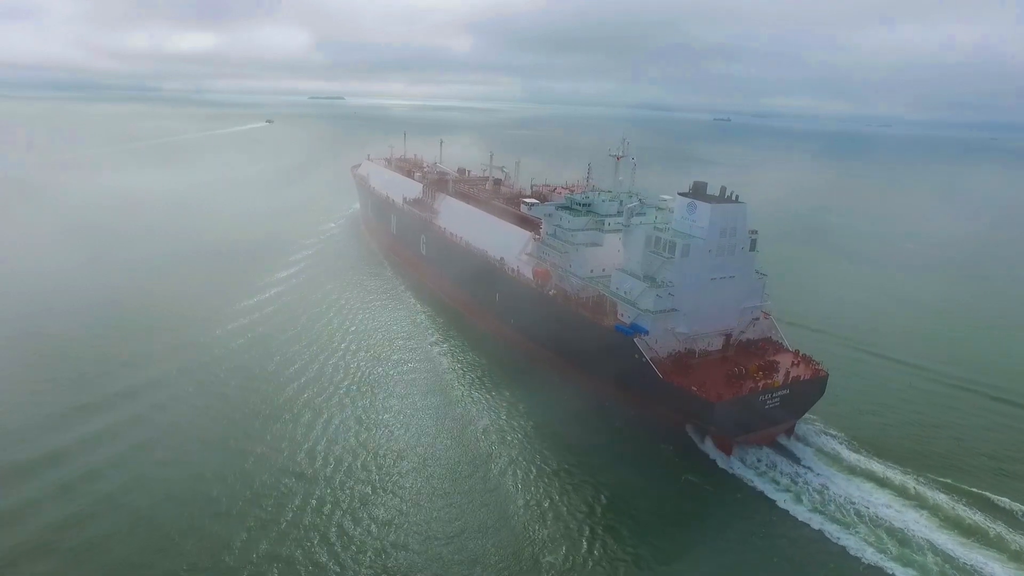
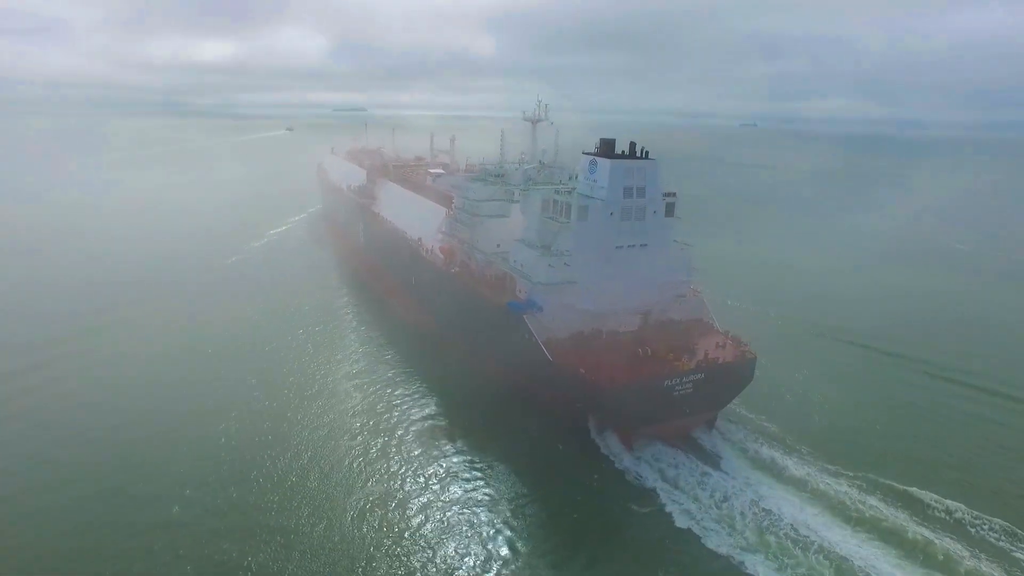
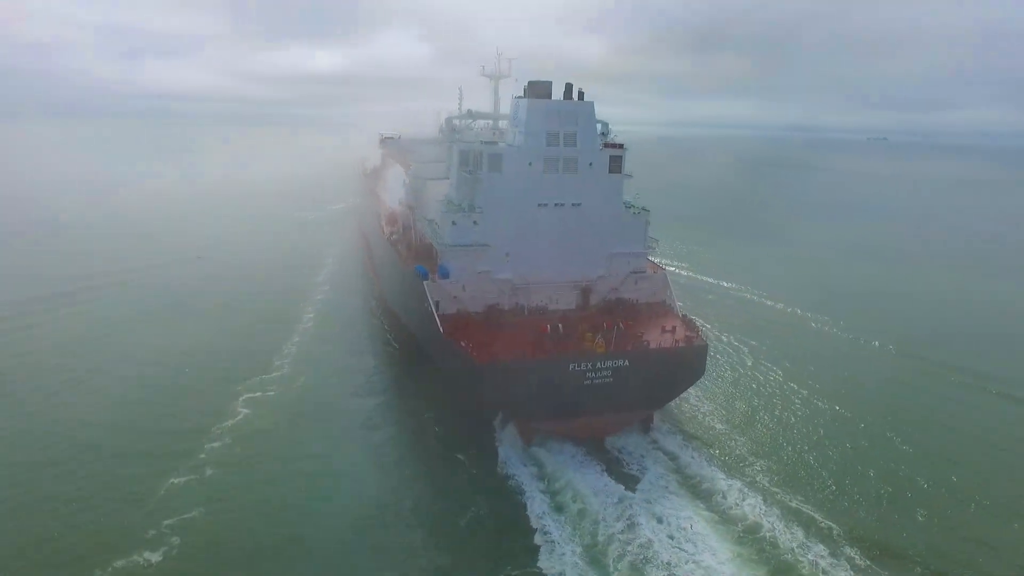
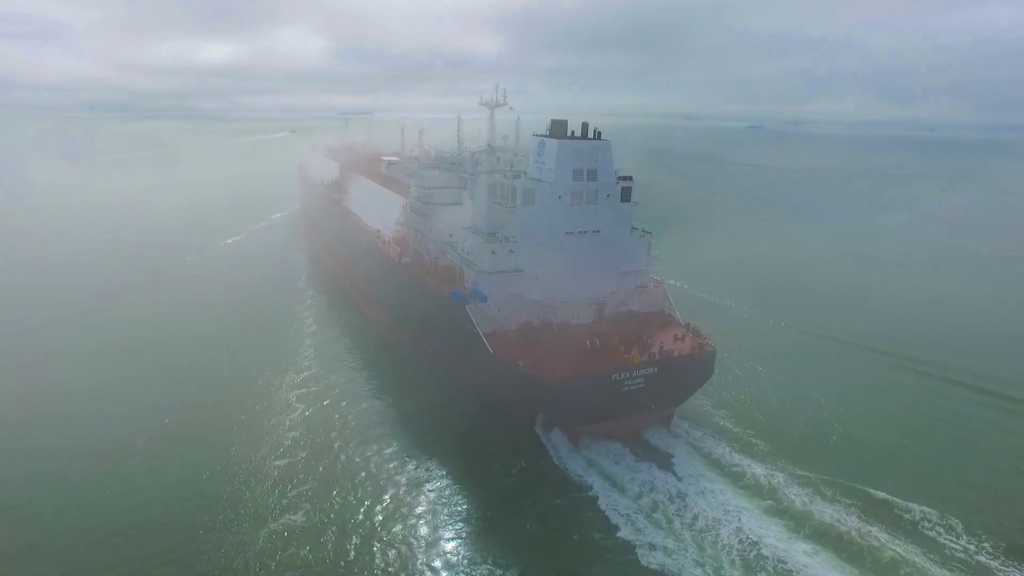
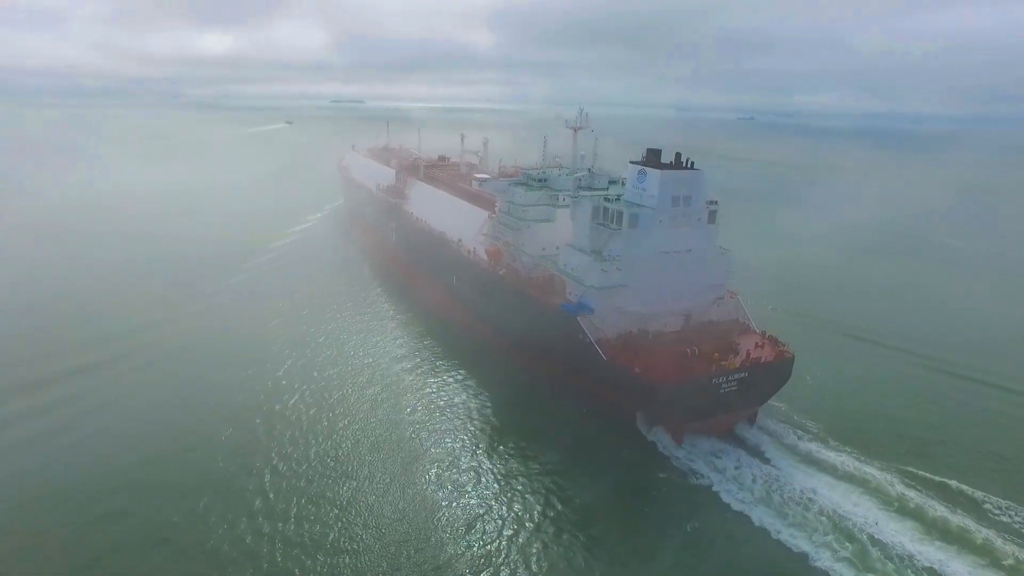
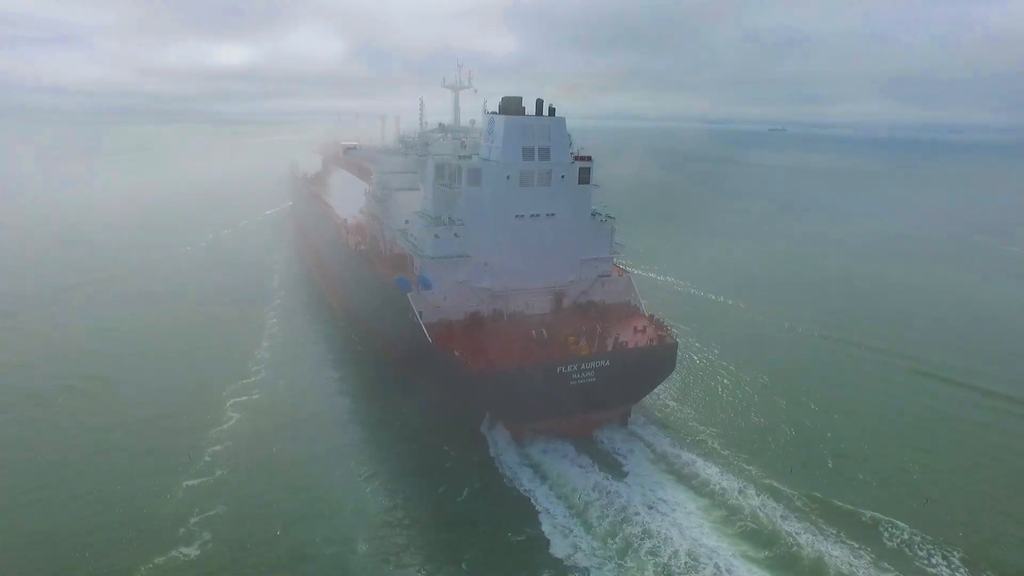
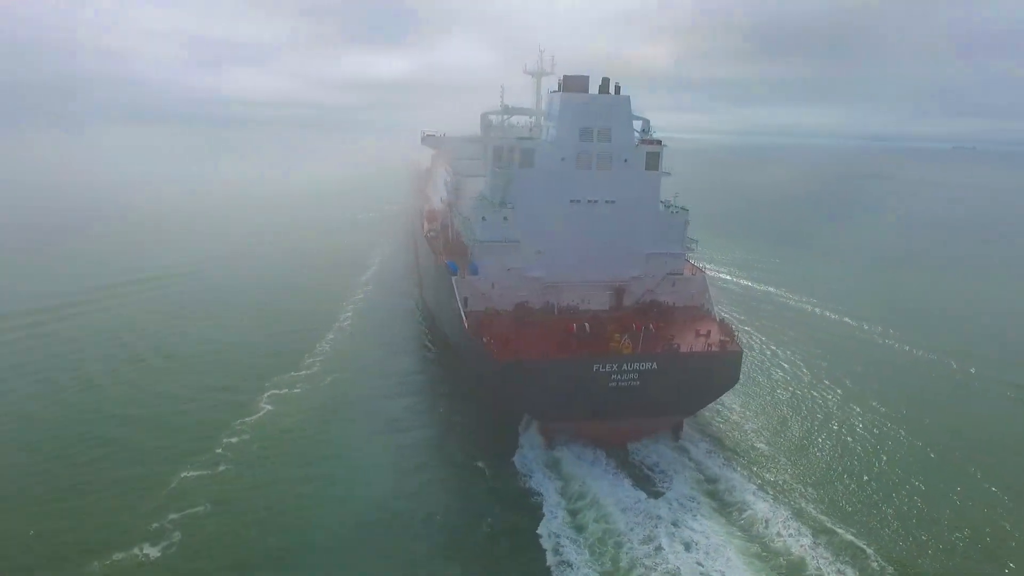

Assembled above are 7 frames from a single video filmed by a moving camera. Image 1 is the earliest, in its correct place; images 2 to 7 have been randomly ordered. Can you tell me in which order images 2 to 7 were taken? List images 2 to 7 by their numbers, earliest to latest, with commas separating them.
5, 2, 4, 6, 3, 7
